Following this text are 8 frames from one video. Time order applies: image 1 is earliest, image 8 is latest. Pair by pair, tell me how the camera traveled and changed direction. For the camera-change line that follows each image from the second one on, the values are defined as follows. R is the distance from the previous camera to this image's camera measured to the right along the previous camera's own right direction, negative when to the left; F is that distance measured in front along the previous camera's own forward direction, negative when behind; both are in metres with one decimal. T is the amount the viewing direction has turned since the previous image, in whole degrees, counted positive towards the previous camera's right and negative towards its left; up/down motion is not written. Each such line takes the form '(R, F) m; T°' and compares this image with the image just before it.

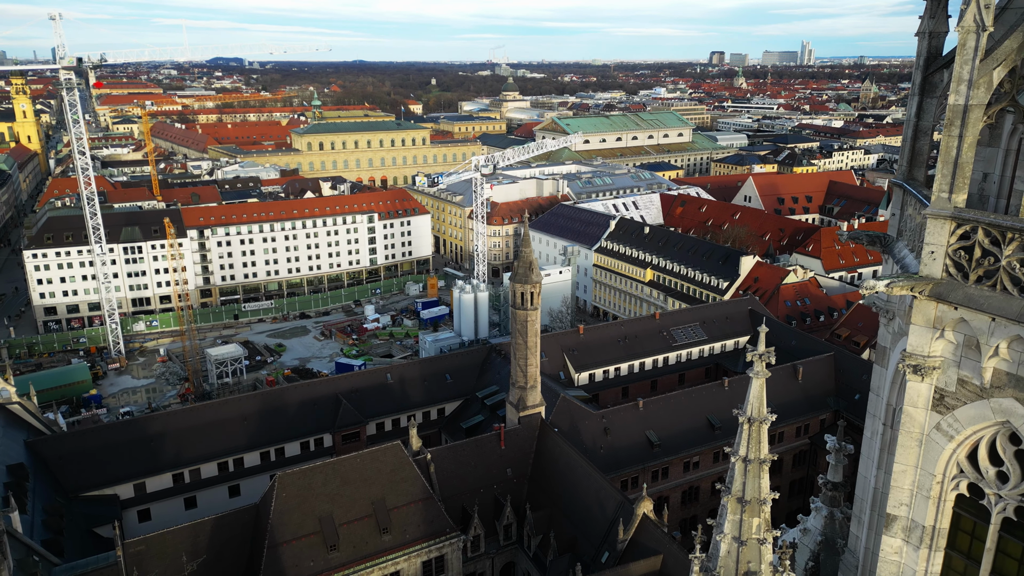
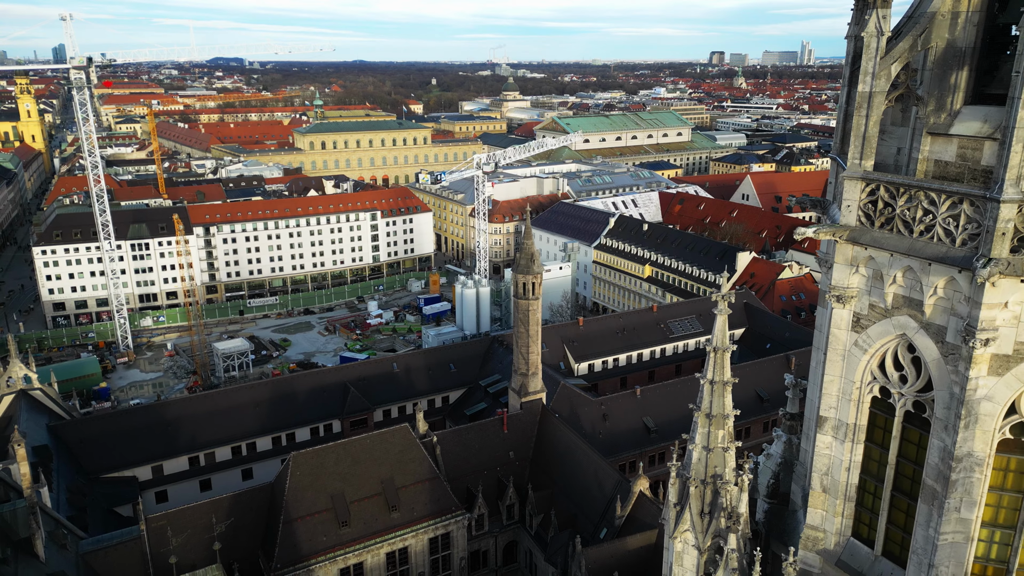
(-0.1, -1.4) m; 0°
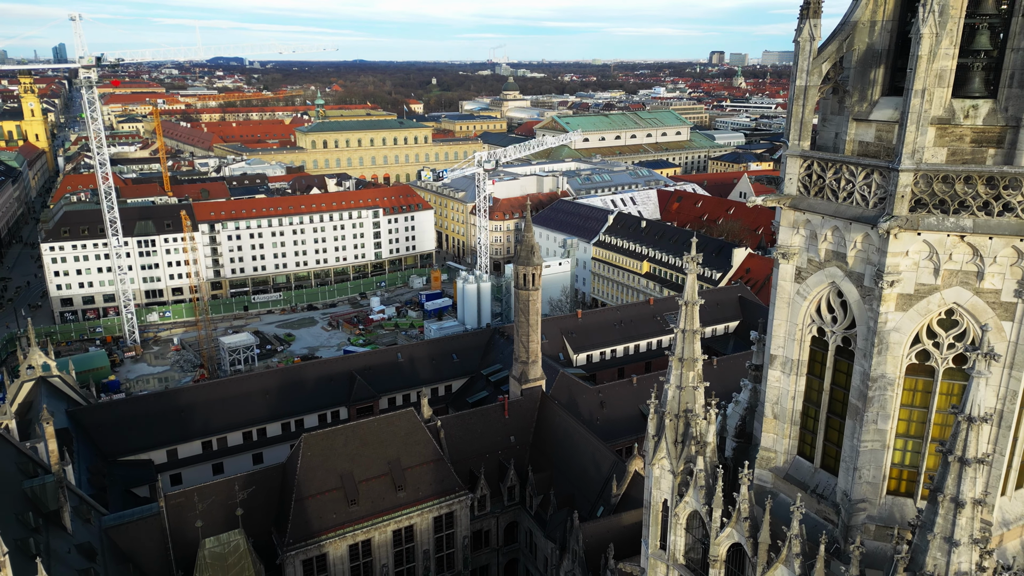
(0.0, -1.4) m; 0°
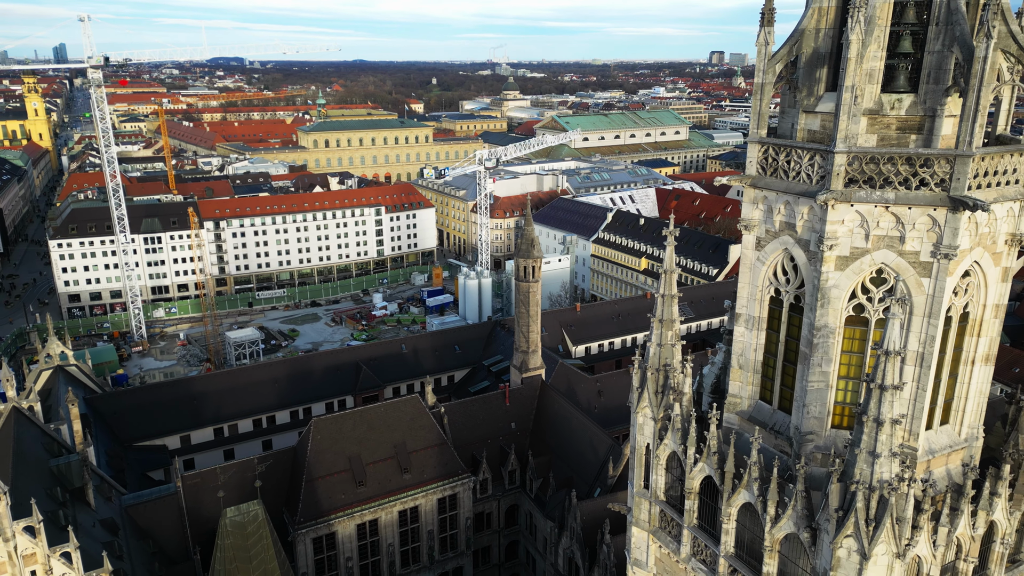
(0.0, -1.3) m; 0°
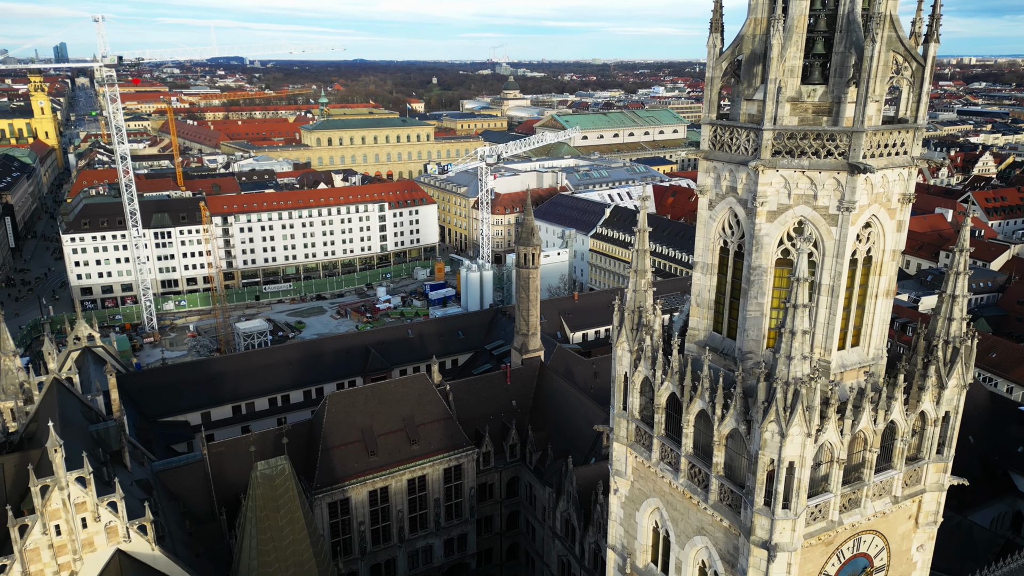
(-0.1, -2.3) m; 0°
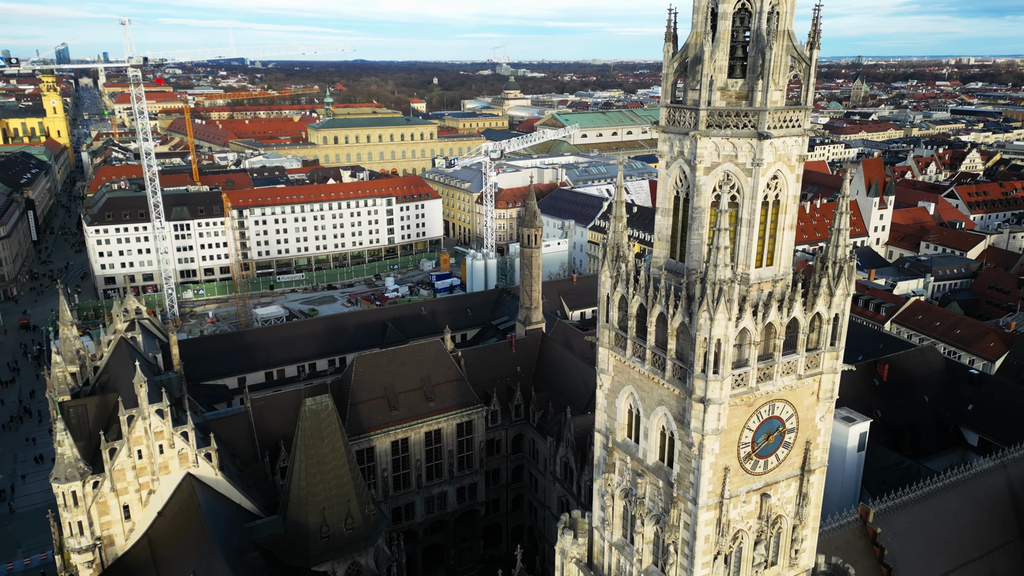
(-0.3, -4.4) m; 0°
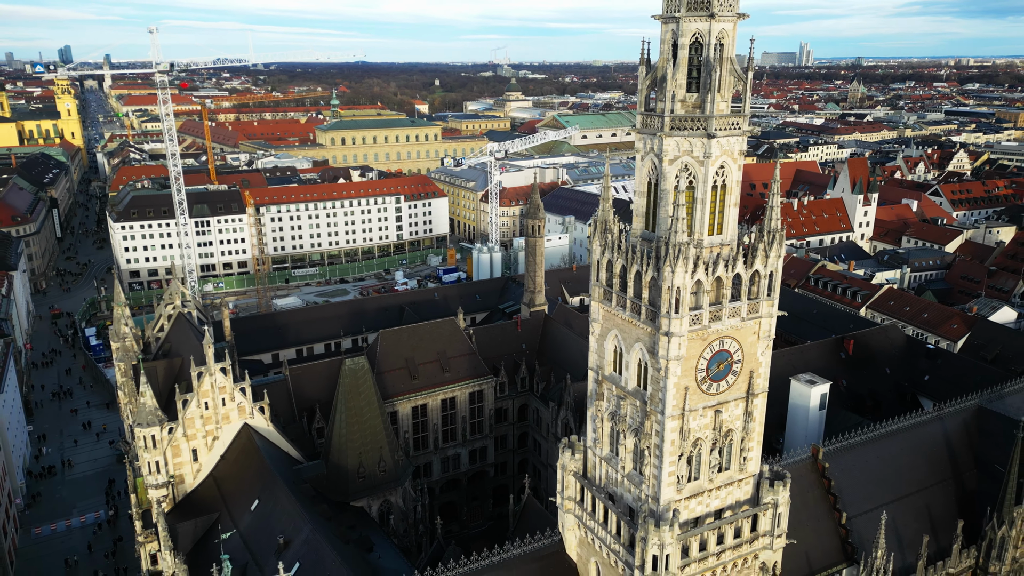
(-0.3, -4.9) m; 0°
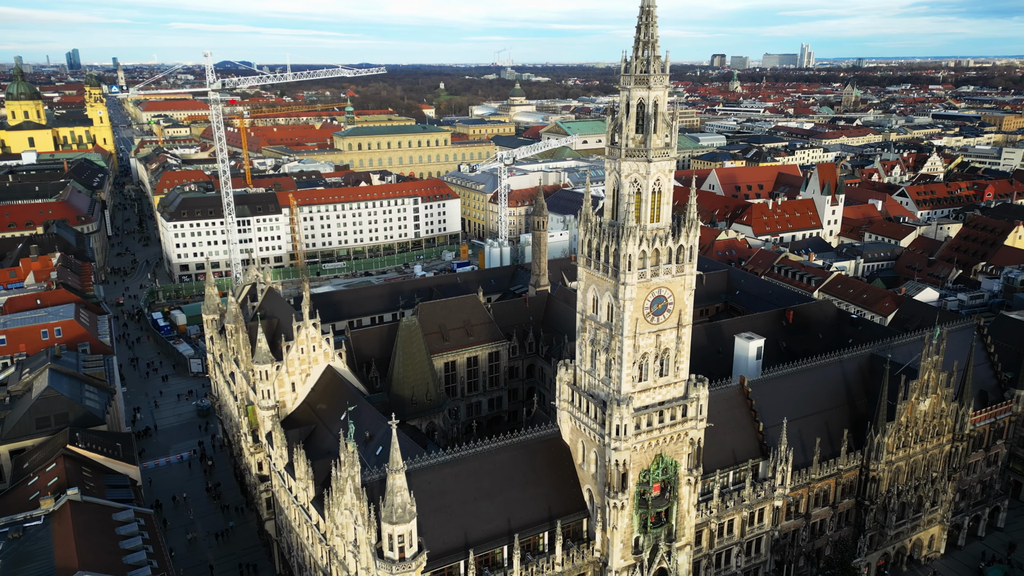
(-0.5, -11.9) m; 0°
